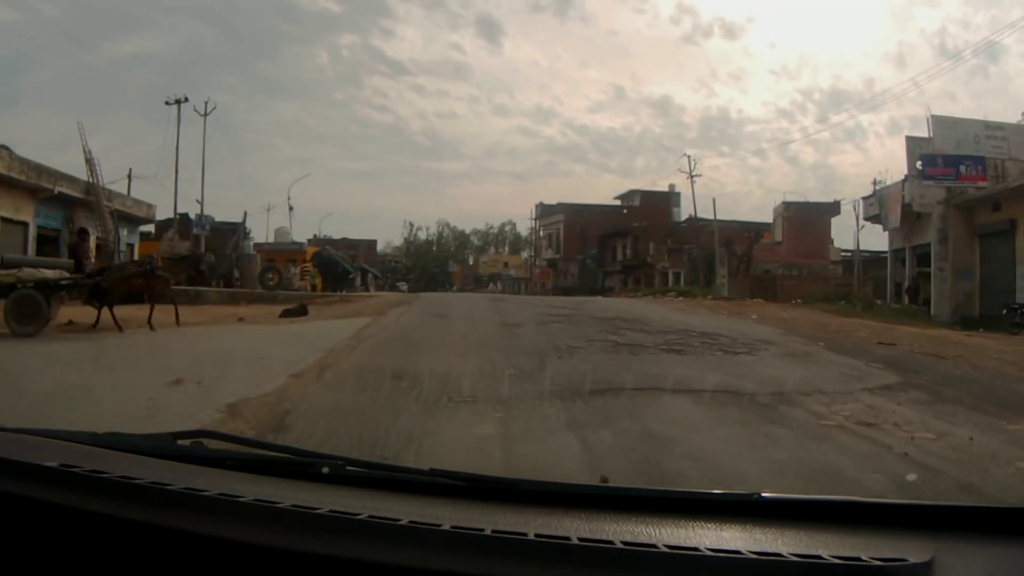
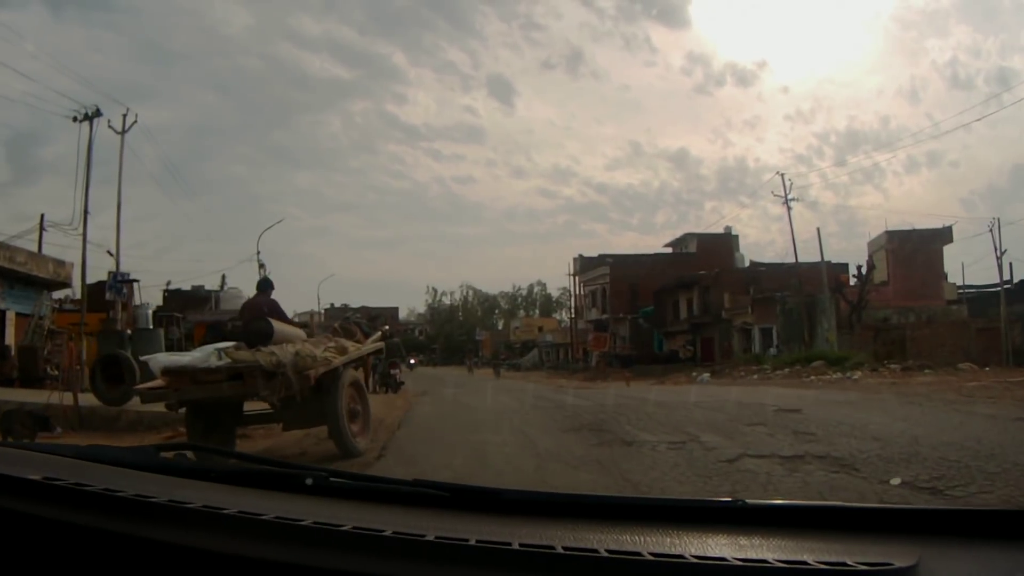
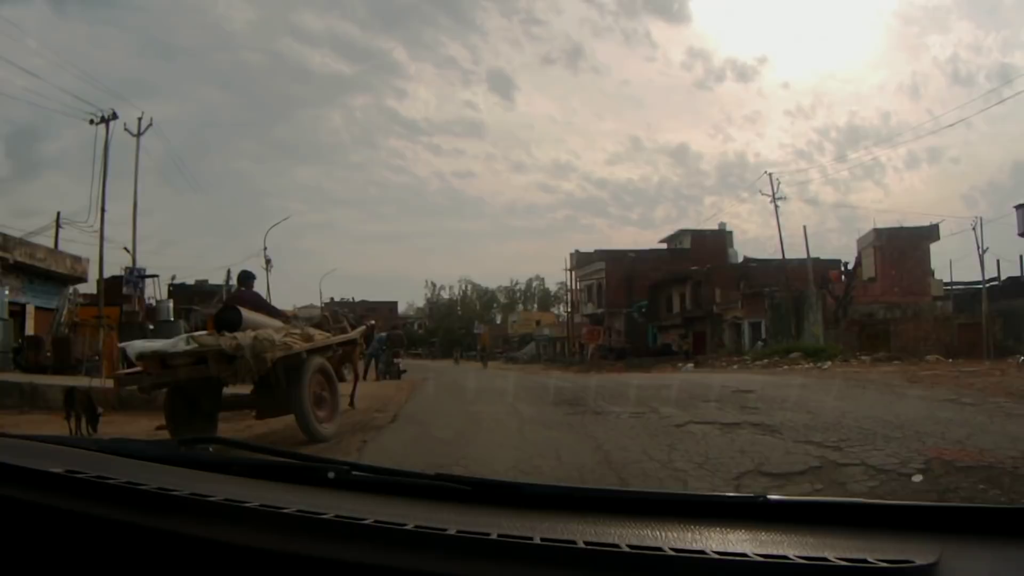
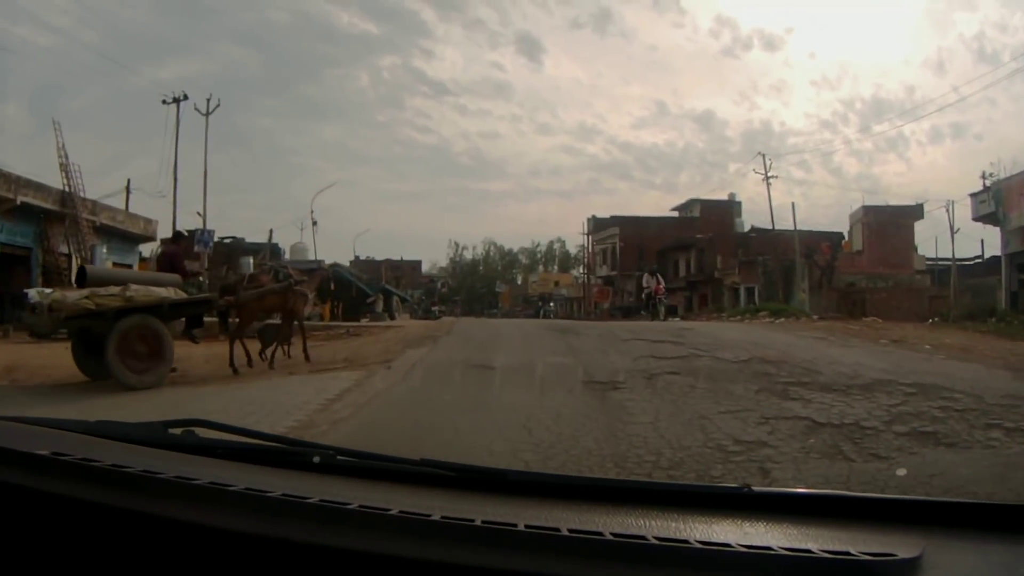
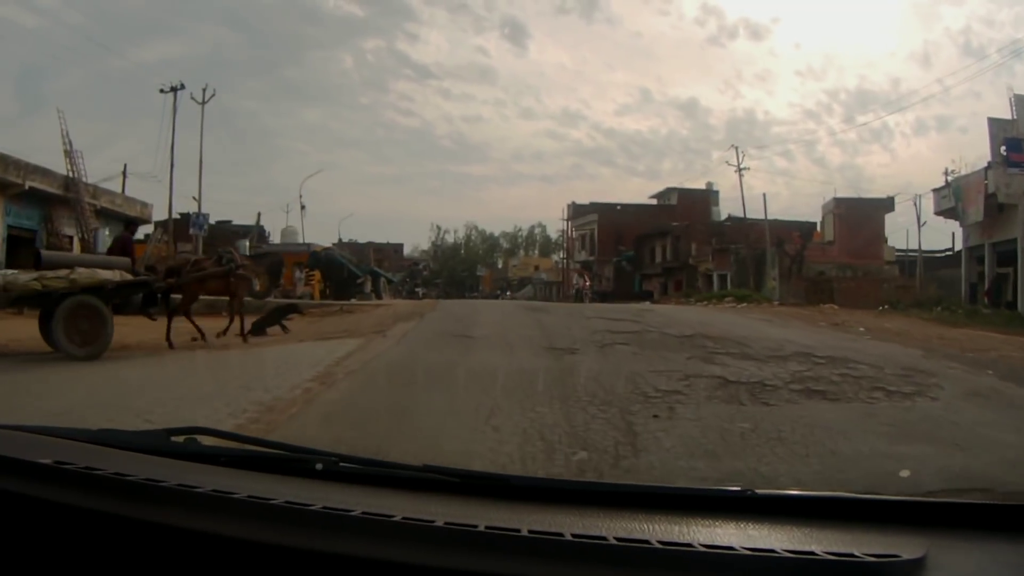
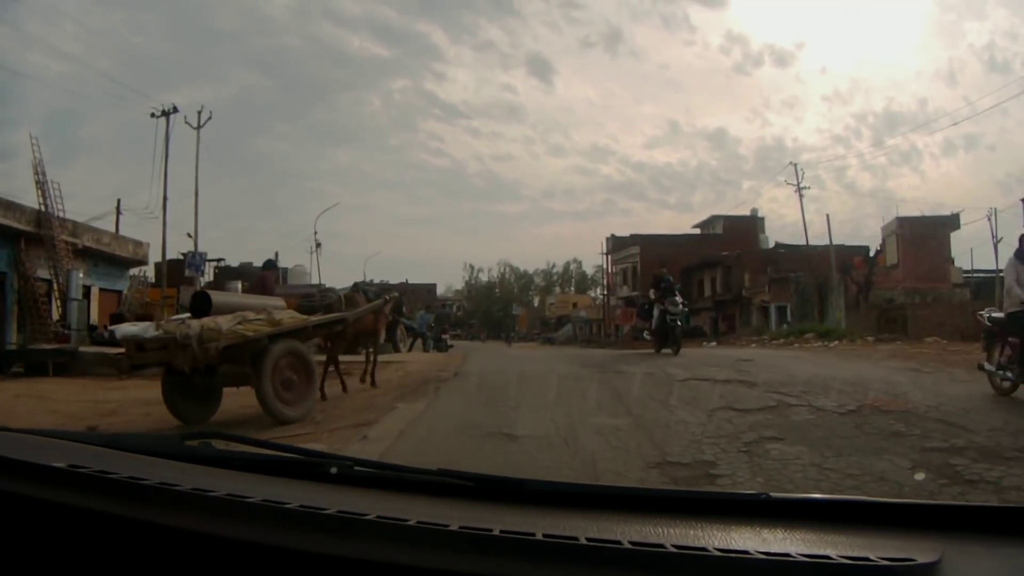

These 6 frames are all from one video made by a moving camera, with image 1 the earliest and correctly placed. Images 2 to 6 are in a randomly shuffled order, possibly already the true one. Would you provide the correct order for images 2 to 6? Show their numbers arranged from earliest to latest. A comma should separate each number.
5, 4, 6, 3, 2
